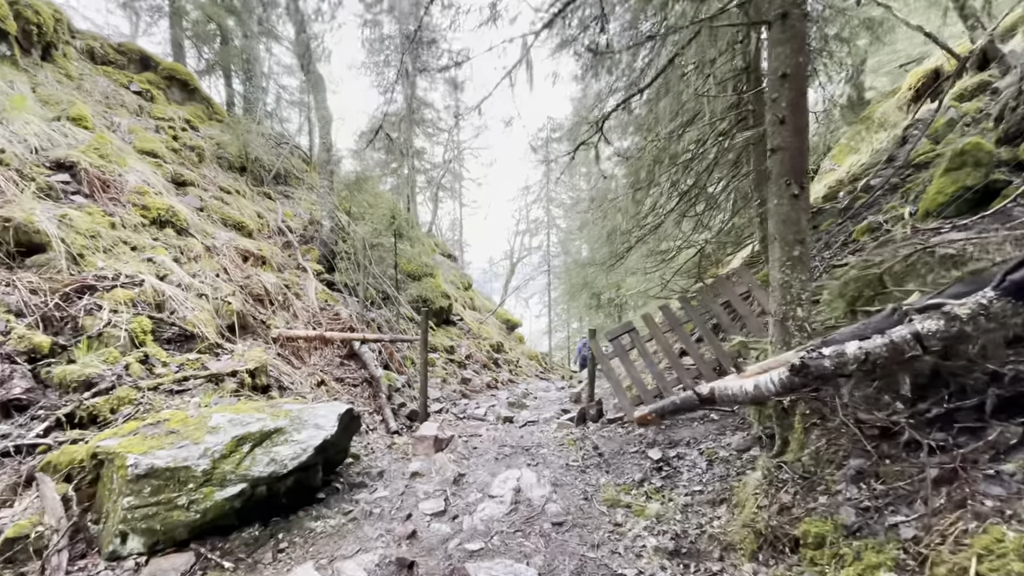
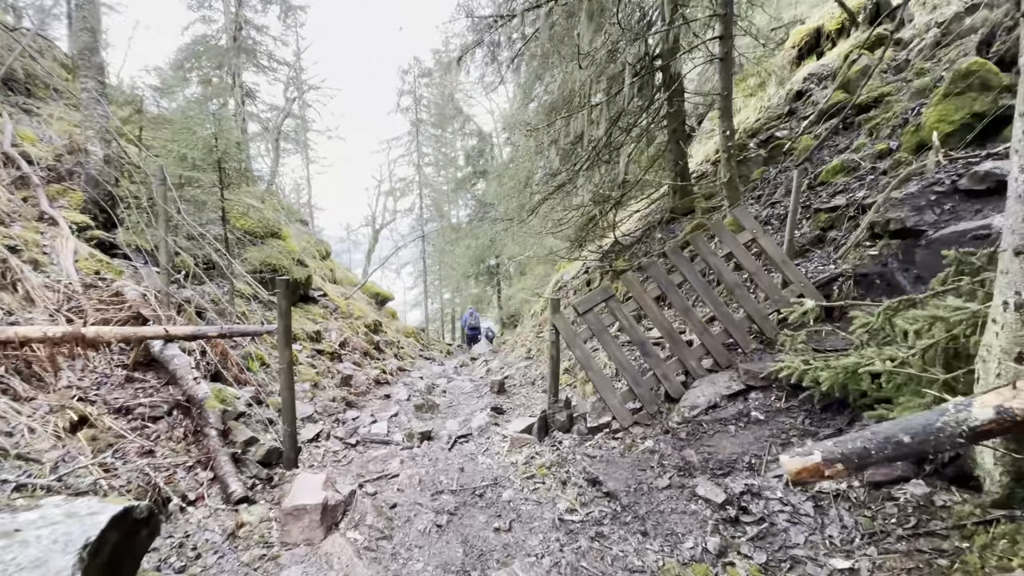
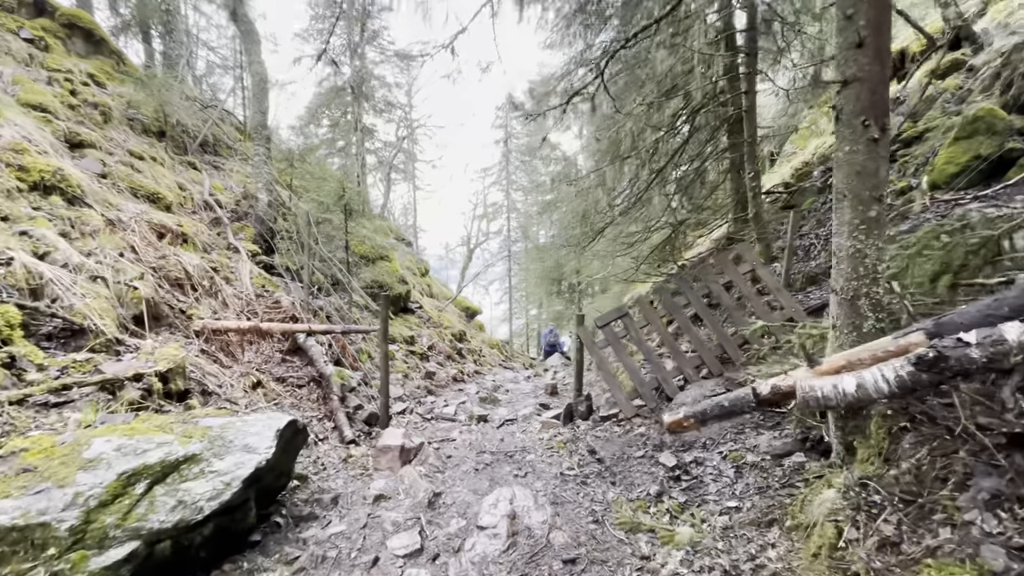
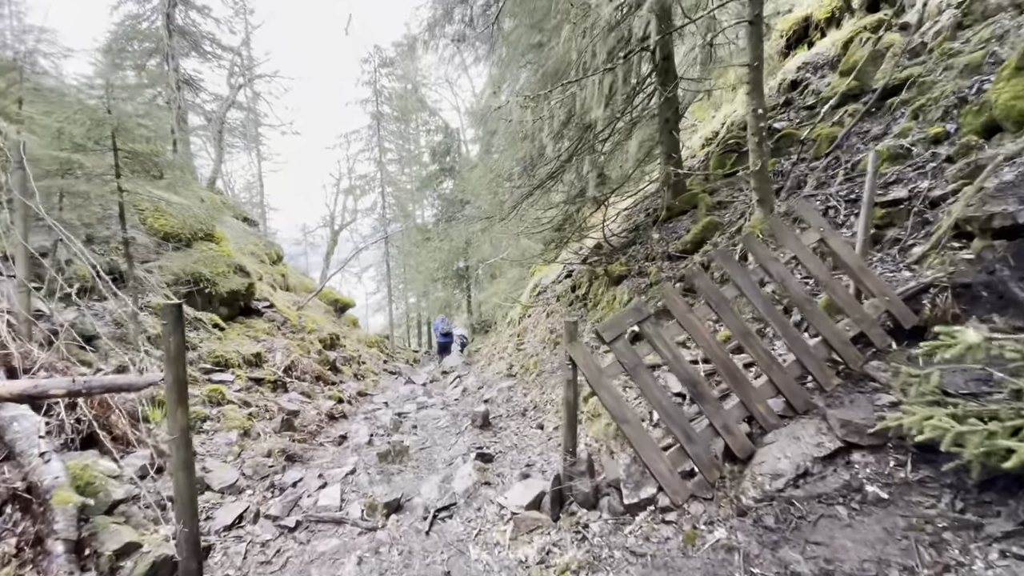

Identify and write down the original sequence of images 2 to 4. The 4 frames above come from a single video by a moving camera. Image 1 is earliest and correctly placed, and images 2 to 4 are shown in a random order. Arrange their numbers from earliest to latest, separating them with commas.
3, 2, 4
